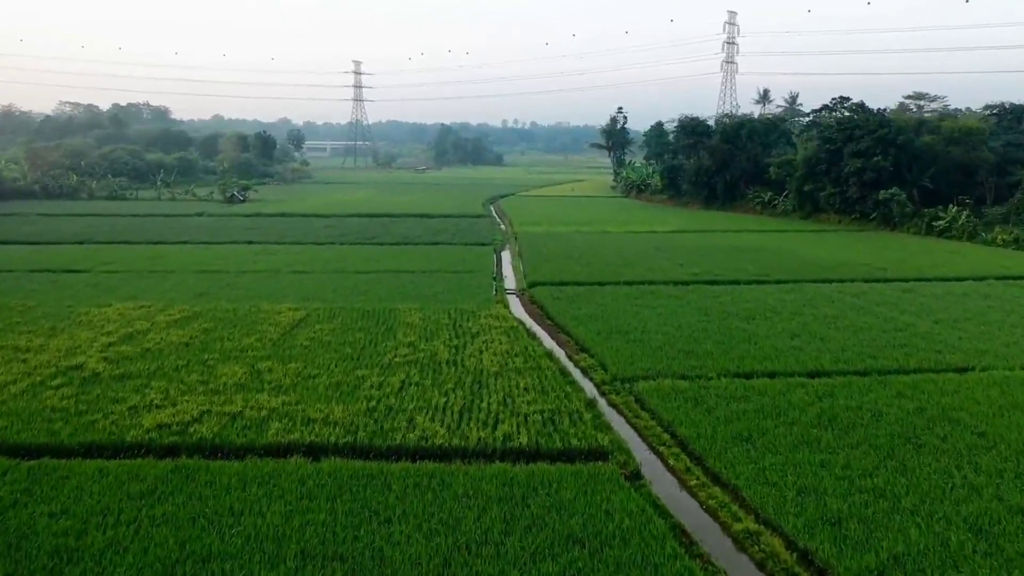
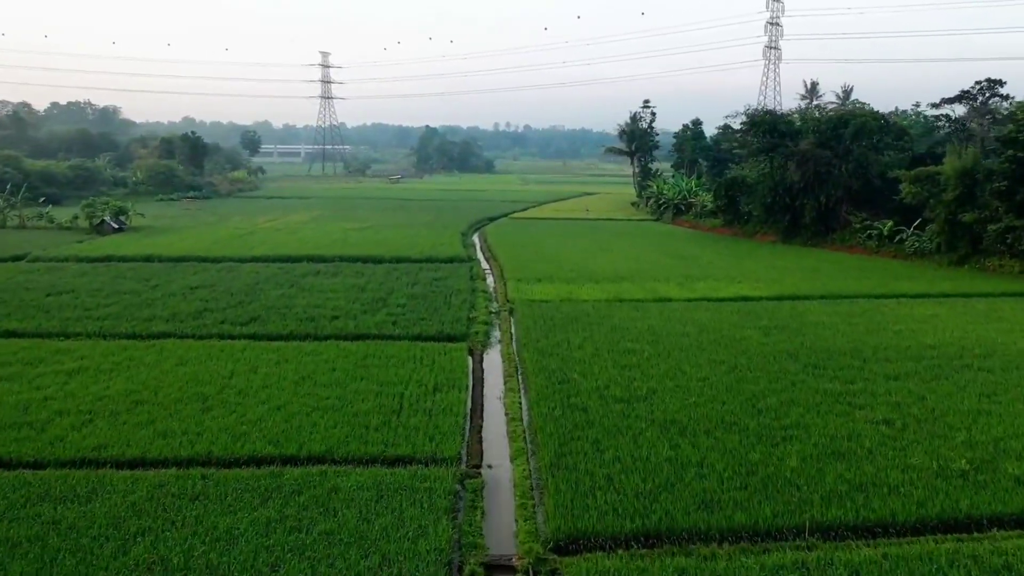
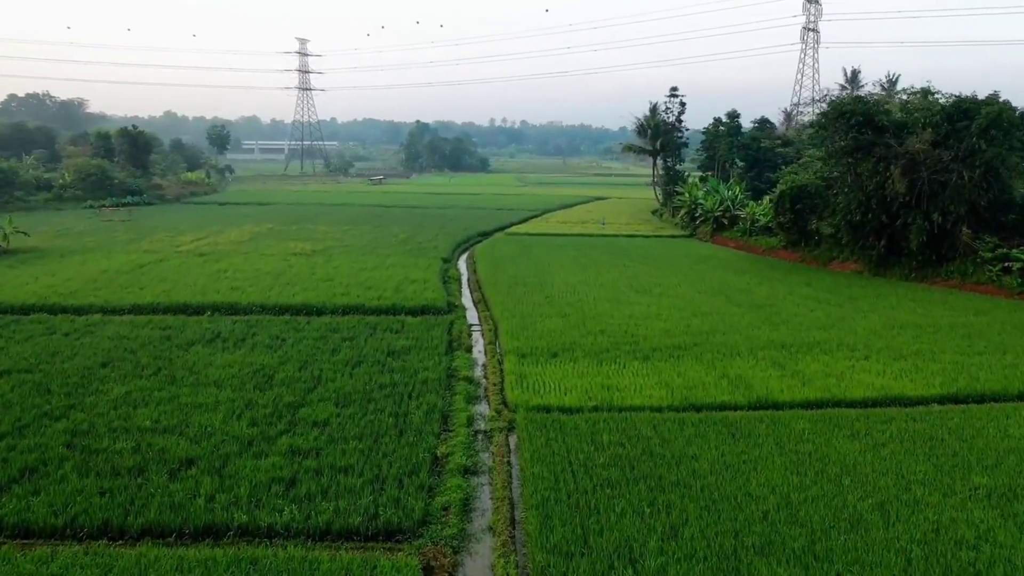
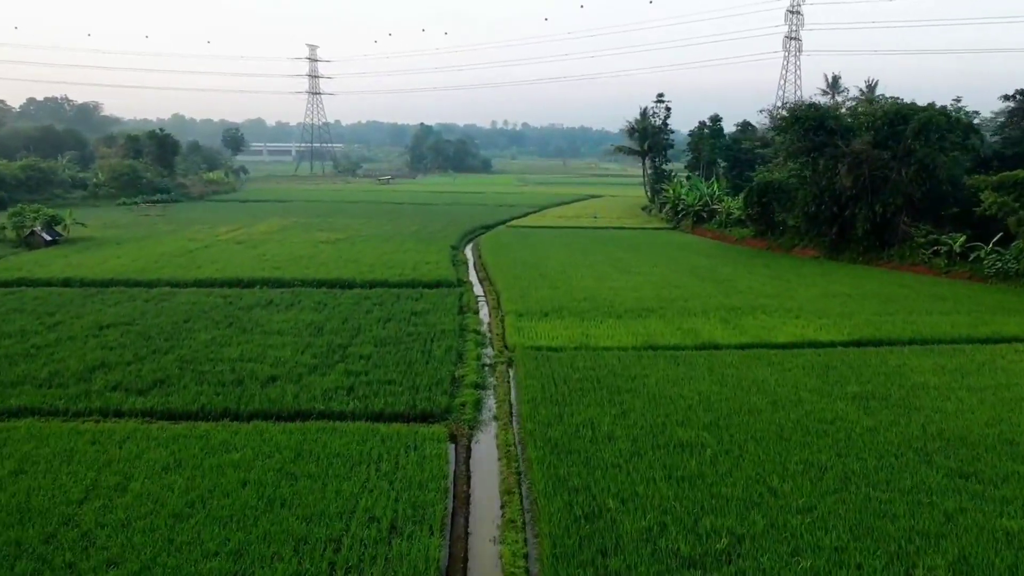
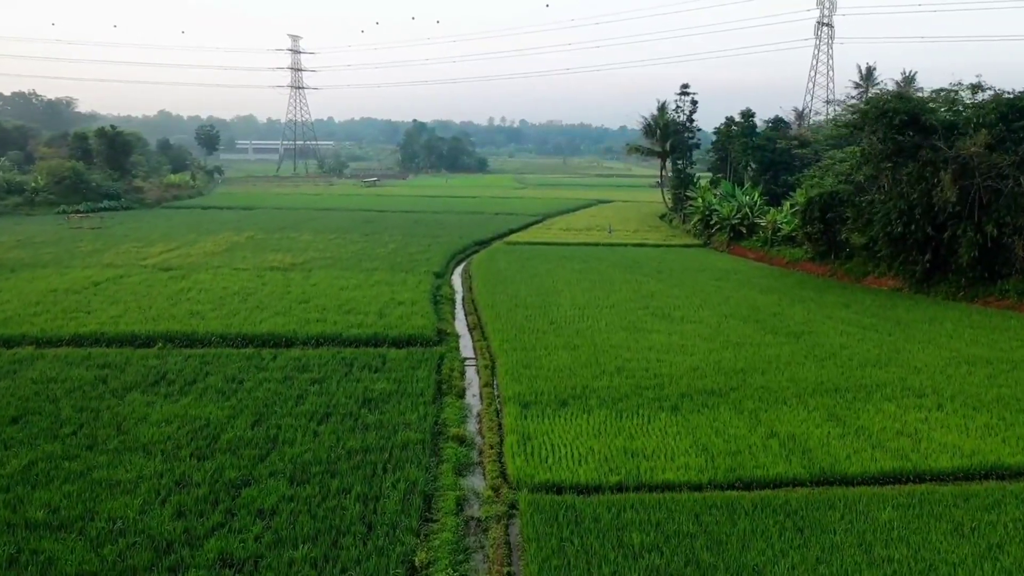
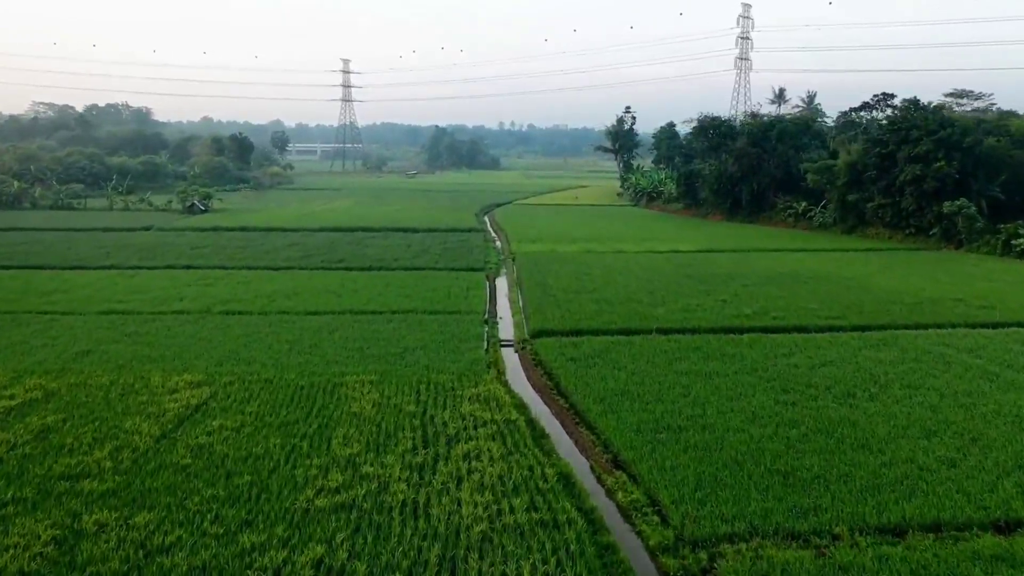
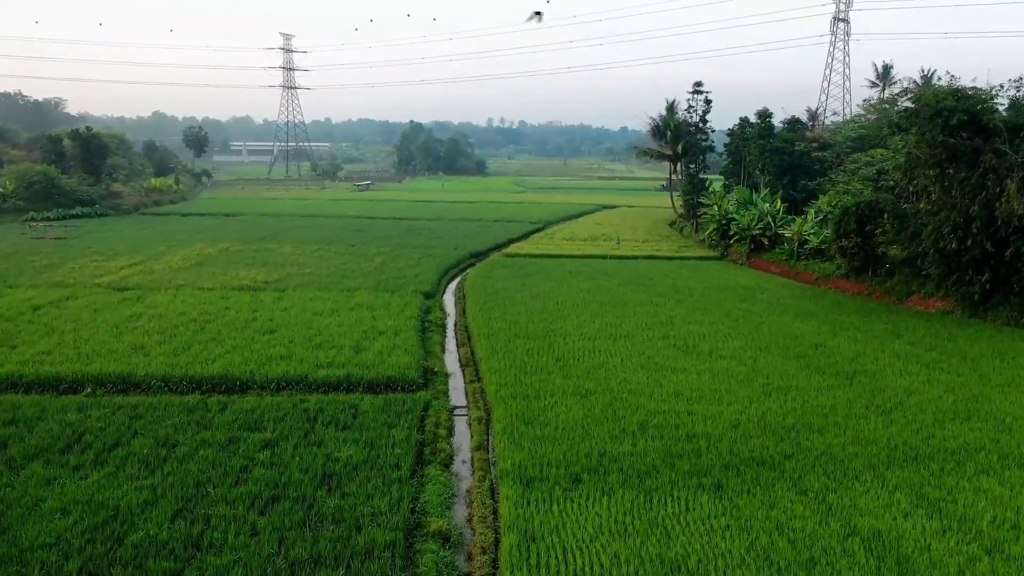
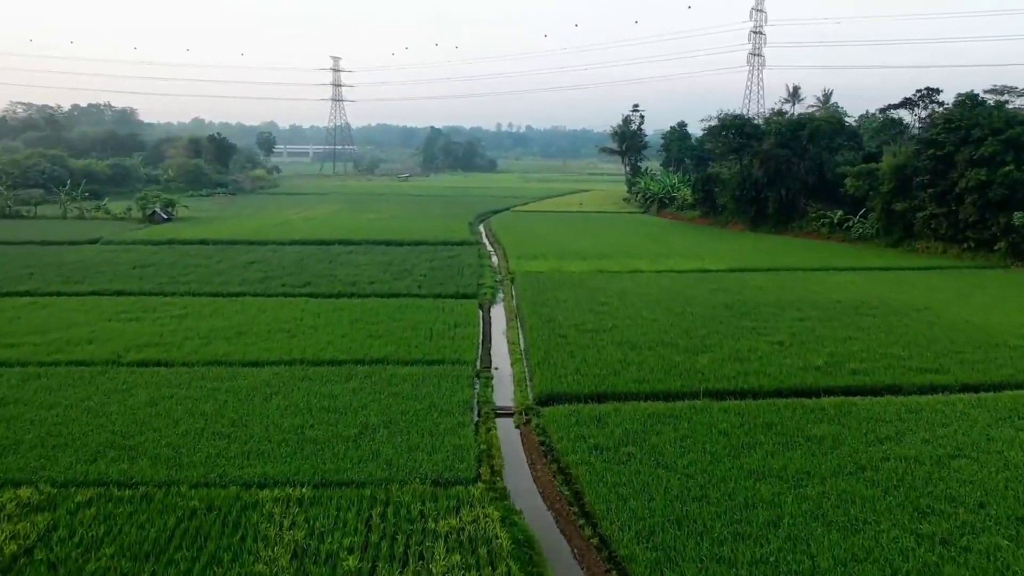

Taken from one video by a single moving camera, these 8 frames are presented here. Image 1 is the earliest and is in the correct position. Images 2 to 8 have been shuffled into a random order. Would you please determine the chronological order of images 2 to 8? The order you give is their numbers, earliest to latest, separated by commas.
6, 8, 2, 4, 3, 5, 7
